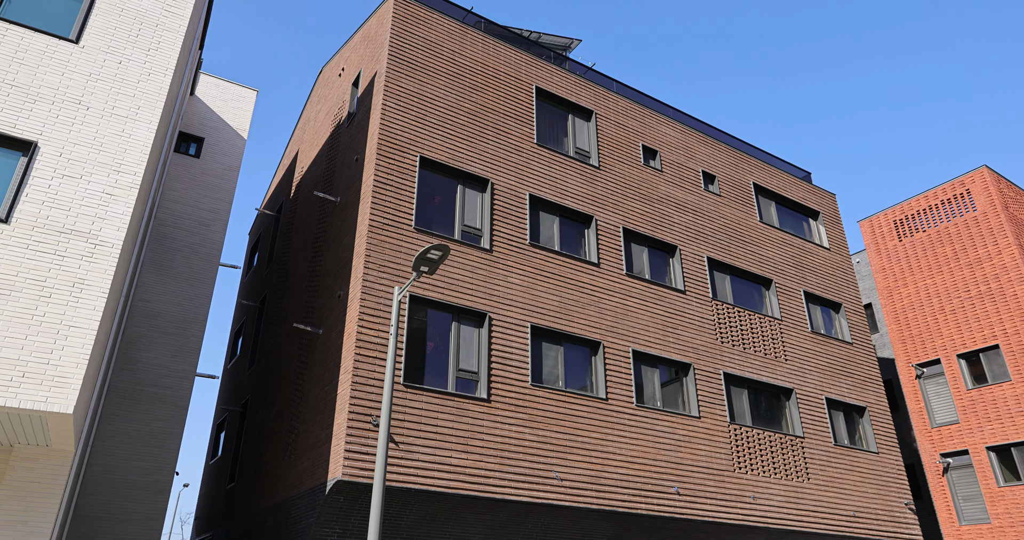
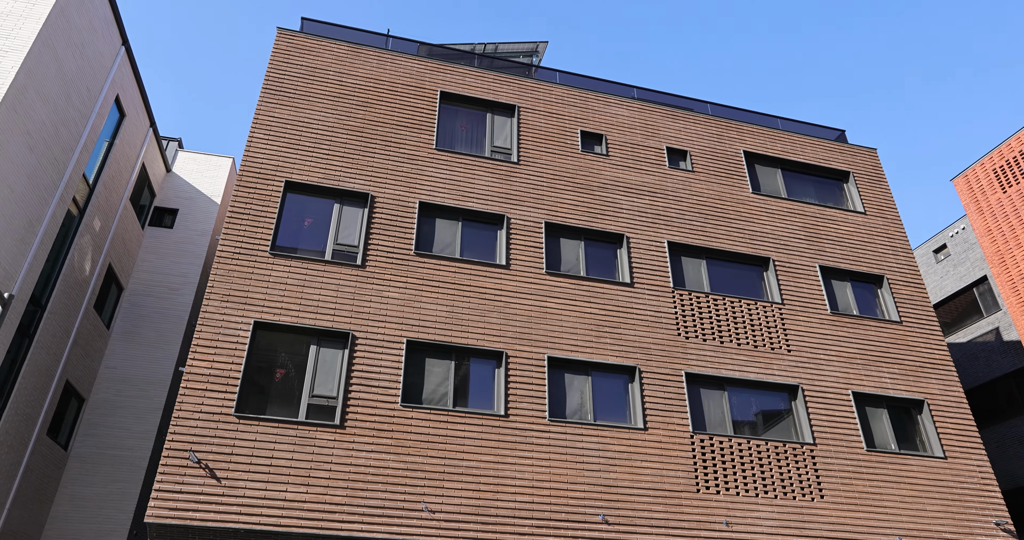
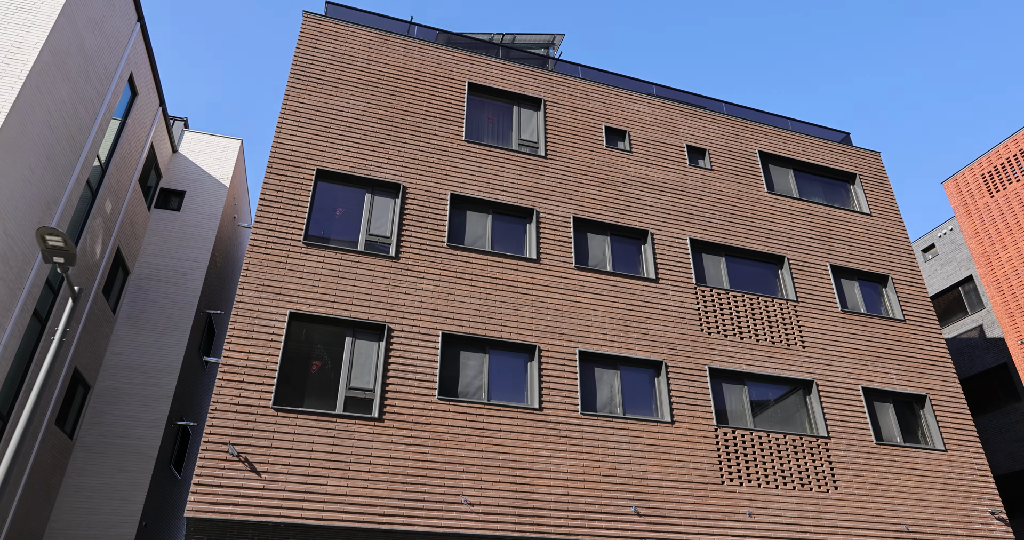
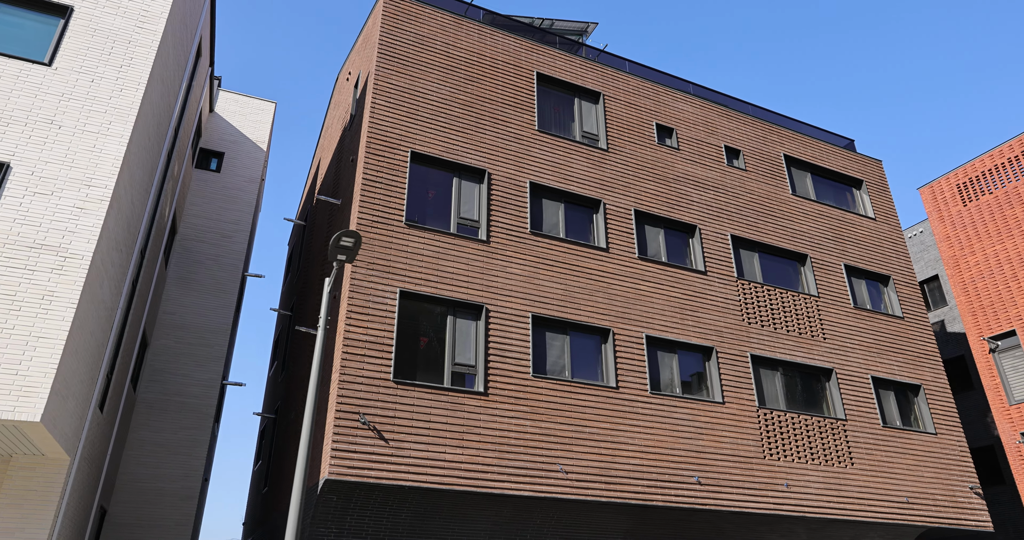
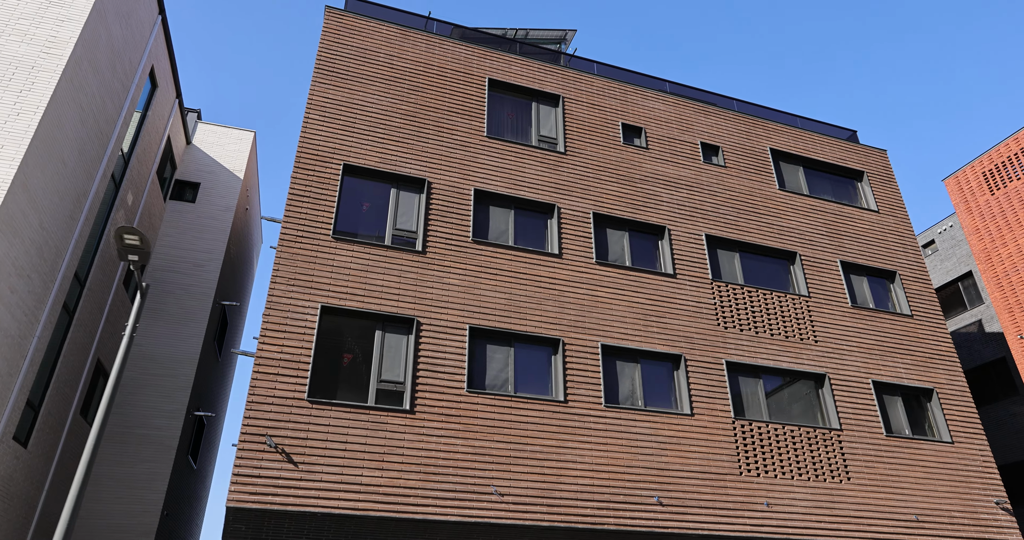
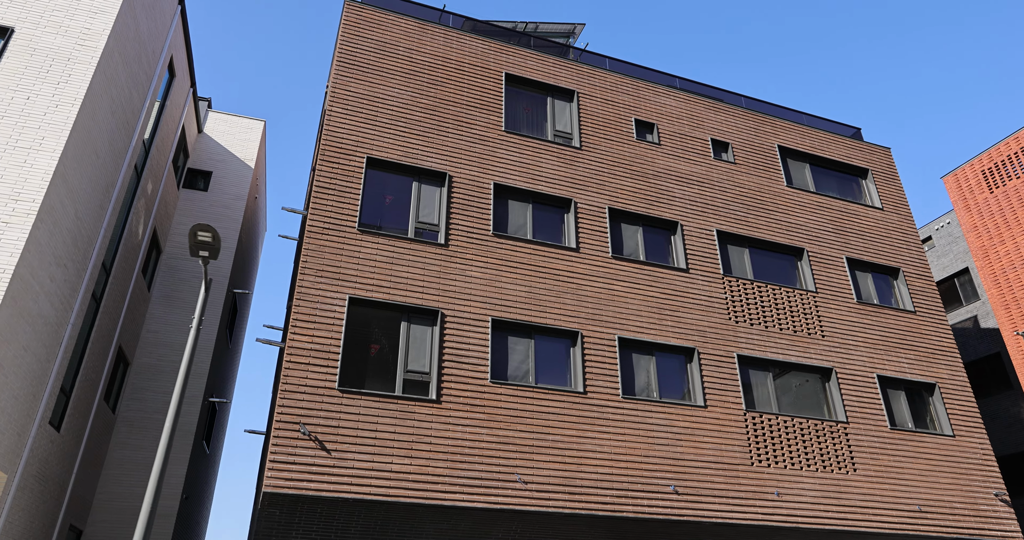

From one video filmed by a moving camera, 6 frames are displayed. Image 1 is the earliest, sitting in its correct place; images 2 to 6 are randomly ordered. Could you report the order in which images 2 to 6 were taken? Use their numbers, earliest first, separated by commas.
4, 6, 5, 3, 2
